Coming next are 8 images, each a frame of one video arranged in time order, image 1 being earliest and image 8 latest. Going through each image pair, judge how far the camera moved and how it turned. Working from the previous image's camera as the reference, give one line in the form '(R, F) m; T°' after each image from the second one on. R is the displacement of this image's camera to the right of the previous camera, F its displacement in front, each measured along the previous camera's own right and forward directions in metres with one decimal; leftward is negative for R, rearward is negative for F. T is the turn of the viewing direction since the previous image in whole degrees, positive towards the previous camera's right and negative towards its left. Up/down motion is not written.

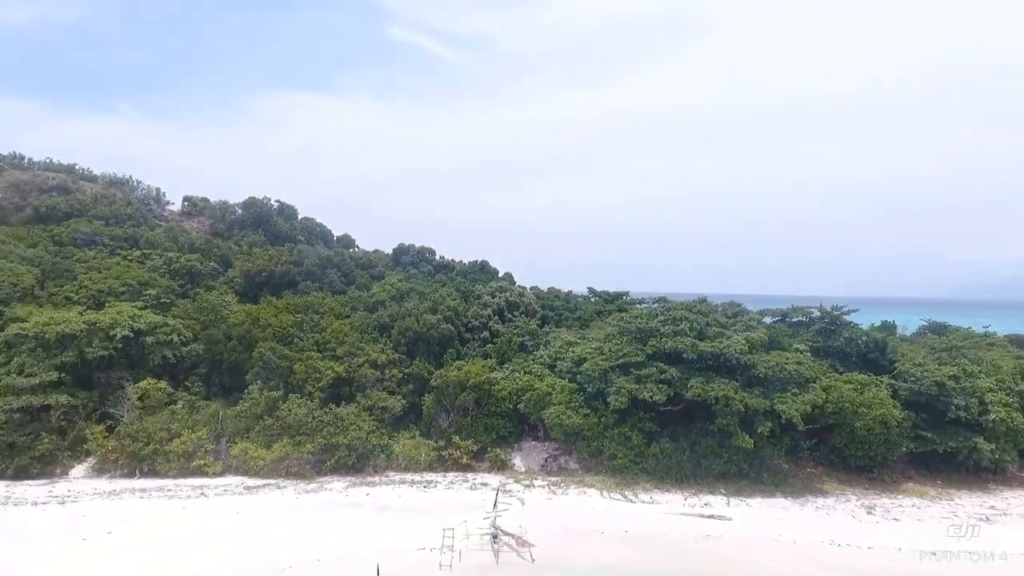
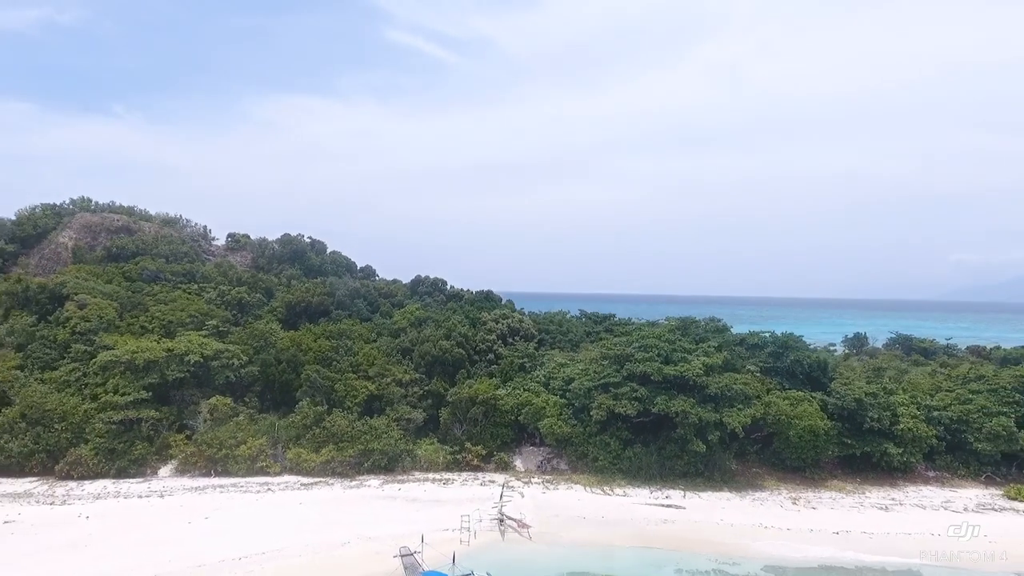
(-0.1, -3.1) m; 0°
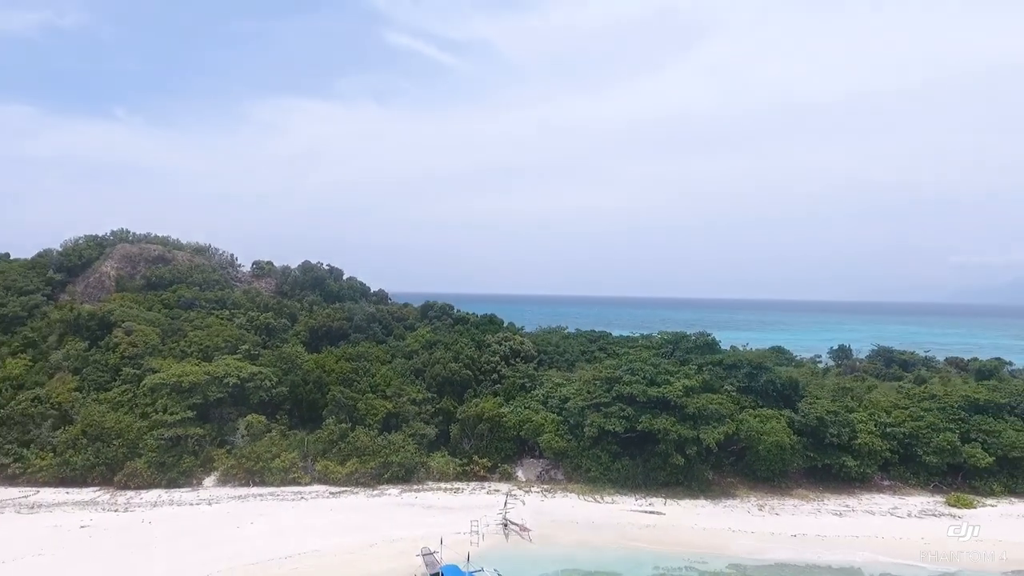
(-0.1, -2.1) m; 0°
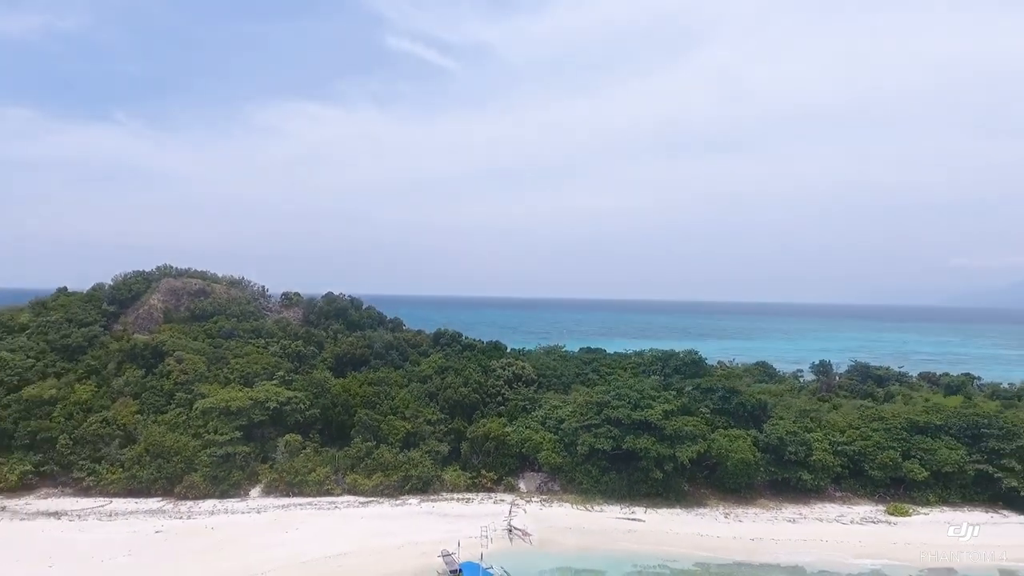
(-0.1, -2.9) m; 0°
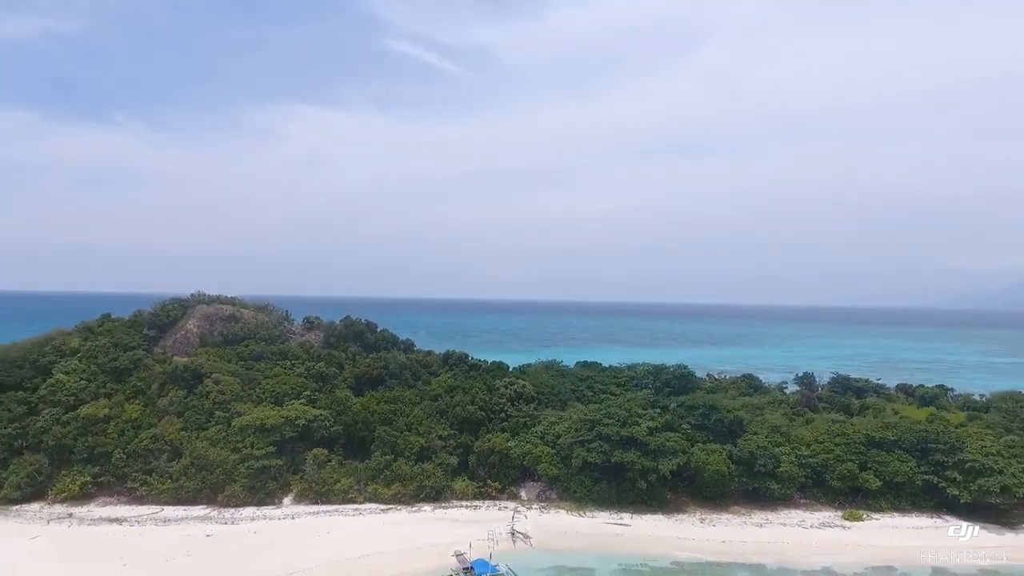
(-0.1, -2.8) m; 0°
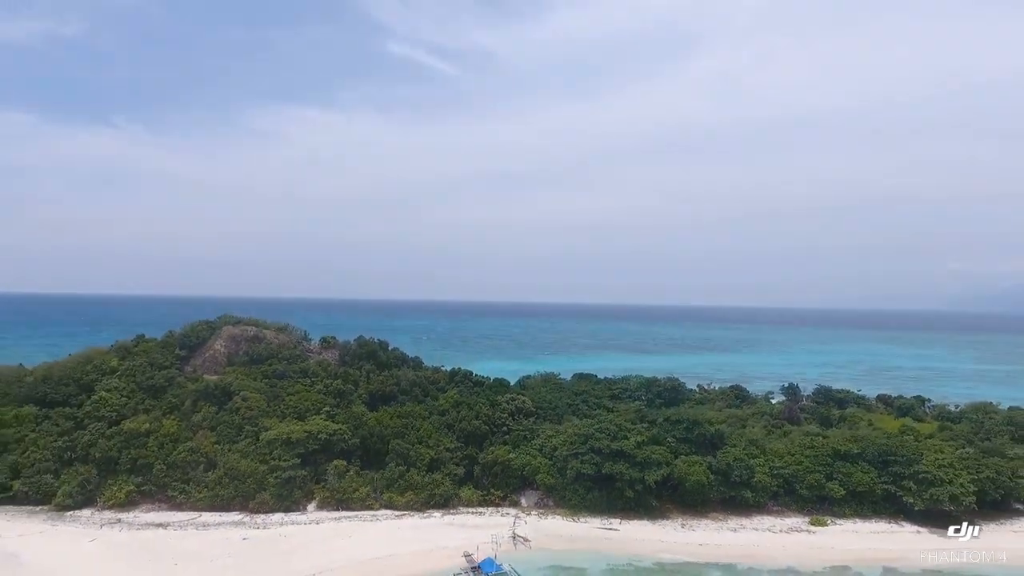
(-0.1, -2.7) m; 0°
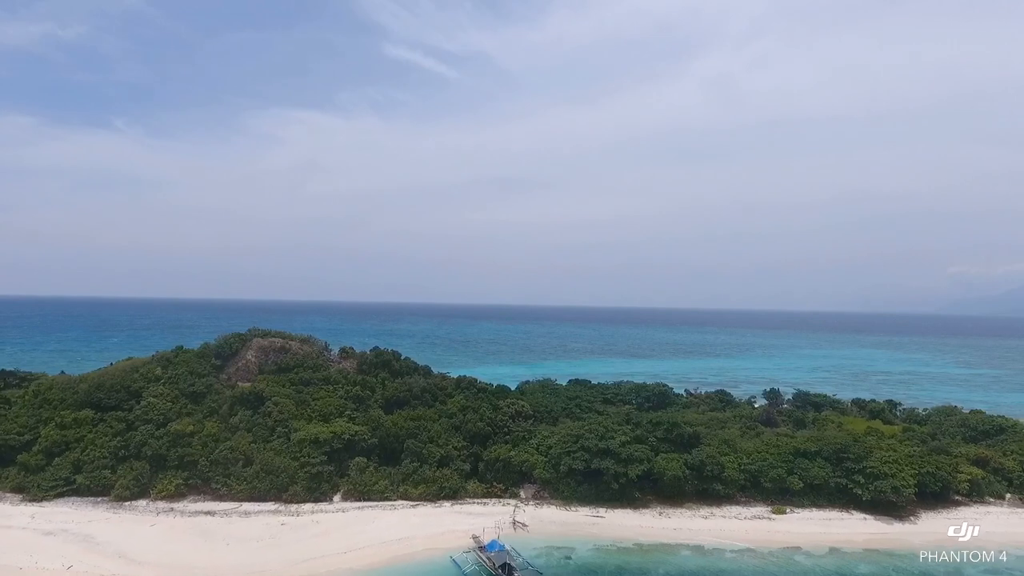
(0.0, -3.8) m; 0°
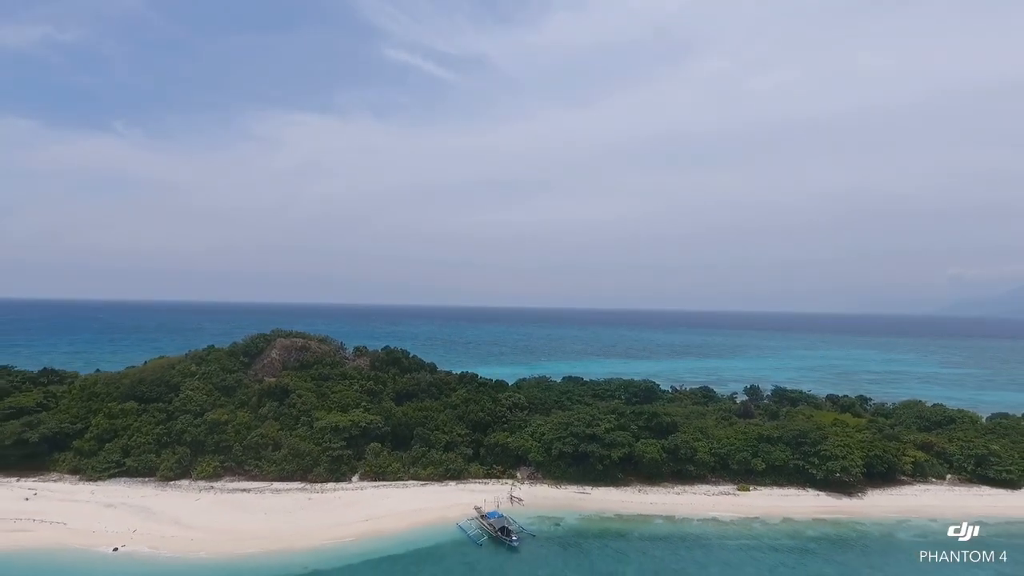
(+0.2, -4.0) m; 0°
